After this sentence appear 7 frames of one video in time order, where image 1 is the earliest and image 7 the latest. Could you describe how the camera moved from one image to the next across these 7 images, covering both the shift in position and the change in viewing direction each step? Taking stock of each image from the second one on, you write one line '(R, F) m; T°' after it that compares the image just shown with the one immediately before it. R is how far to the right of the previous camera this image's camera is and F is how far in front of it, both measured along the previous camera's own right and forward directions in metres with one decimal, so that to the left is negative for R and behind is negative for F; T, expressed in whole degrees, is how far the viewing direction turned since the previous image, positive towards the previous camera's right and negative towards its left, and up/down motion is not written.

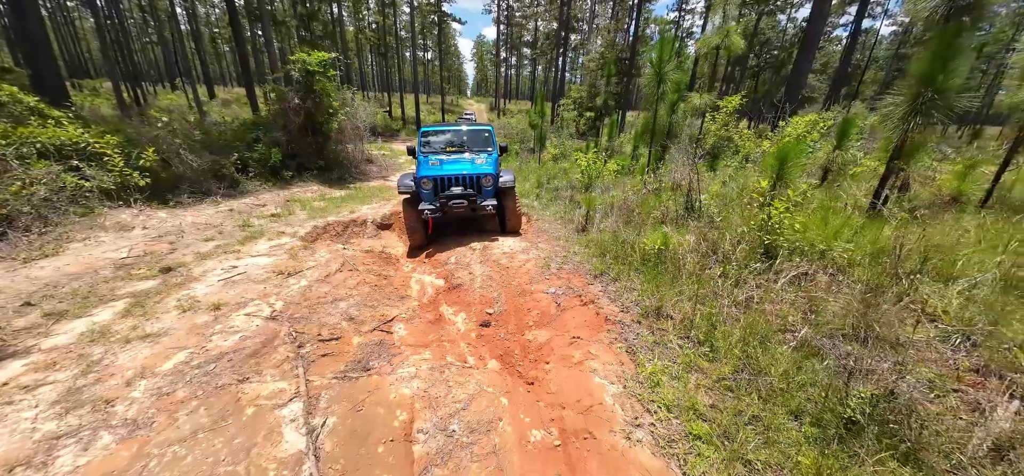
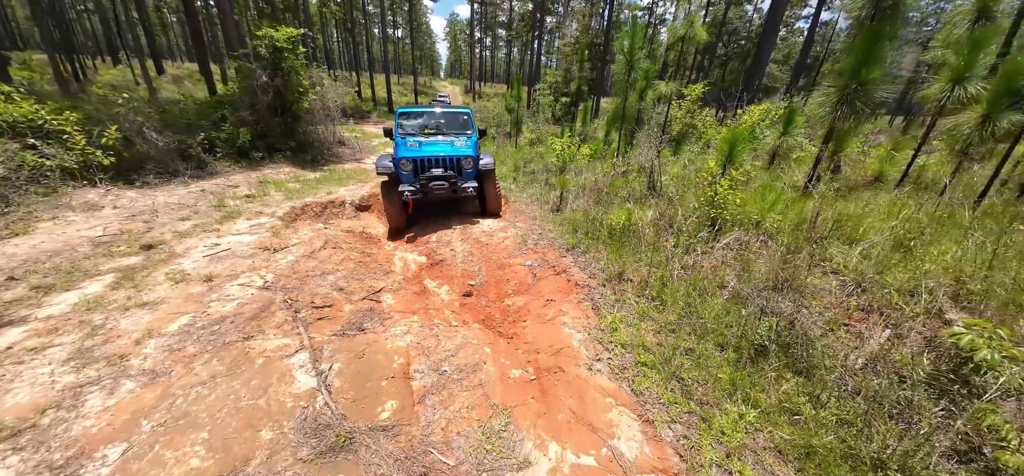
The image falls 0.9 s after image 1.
(0.0, -0.4) m; +4°
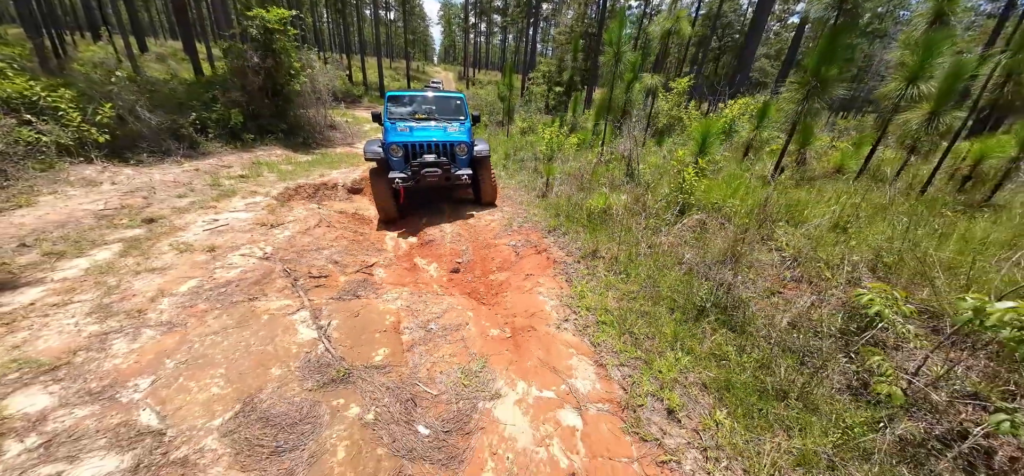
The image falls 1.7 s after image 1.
(+0.1, -0.3) m; +1°
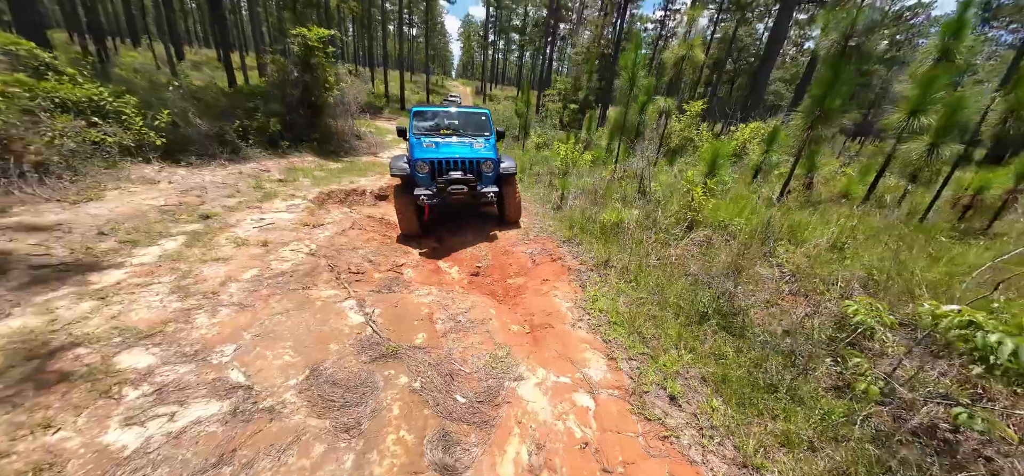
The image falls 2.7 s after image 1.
(-0.1, -0.4) m; -2°
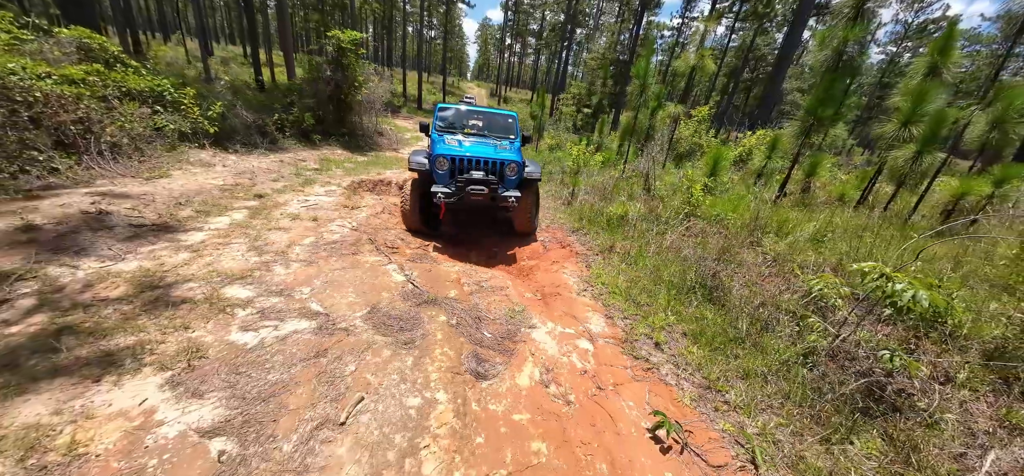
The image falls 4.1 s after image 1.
(-0.1, -0.6) m; -1°
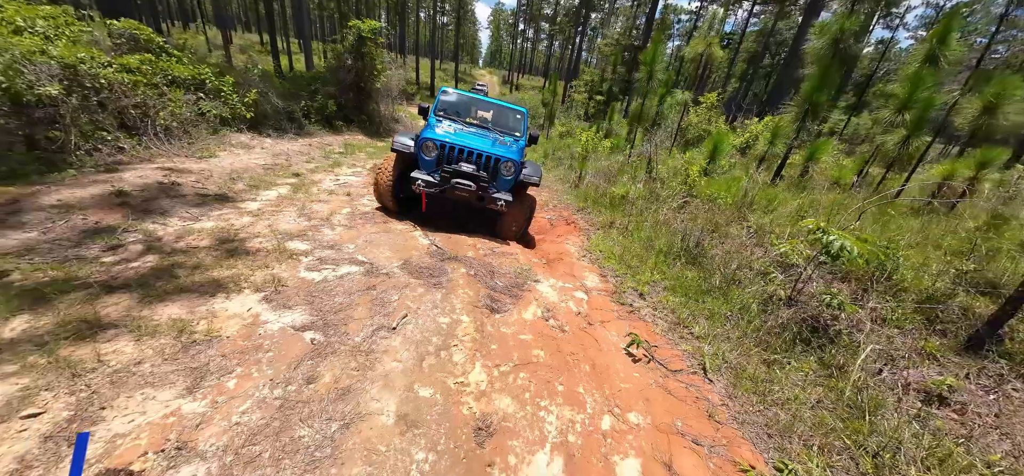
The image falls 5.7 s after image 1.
(0.0, -0.6) m; -2°
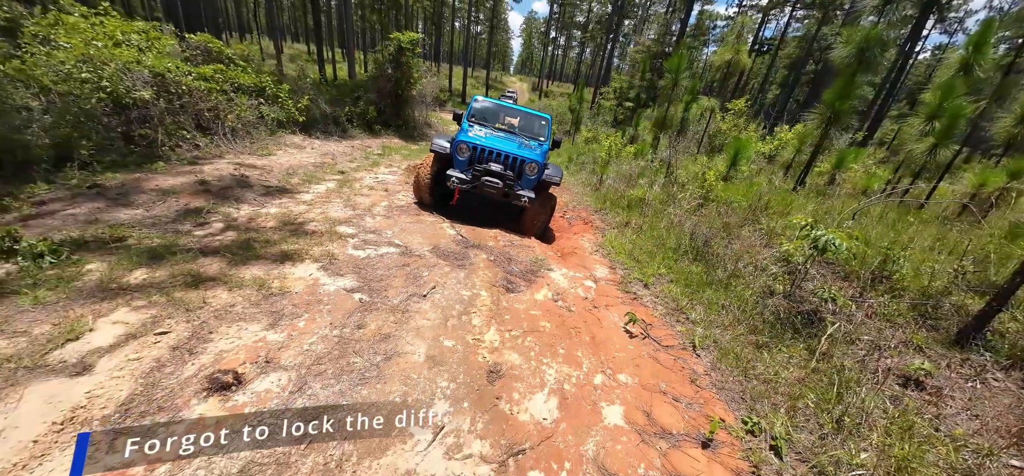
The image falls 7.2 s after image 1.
(+0.1, -0.4) m; -4°
